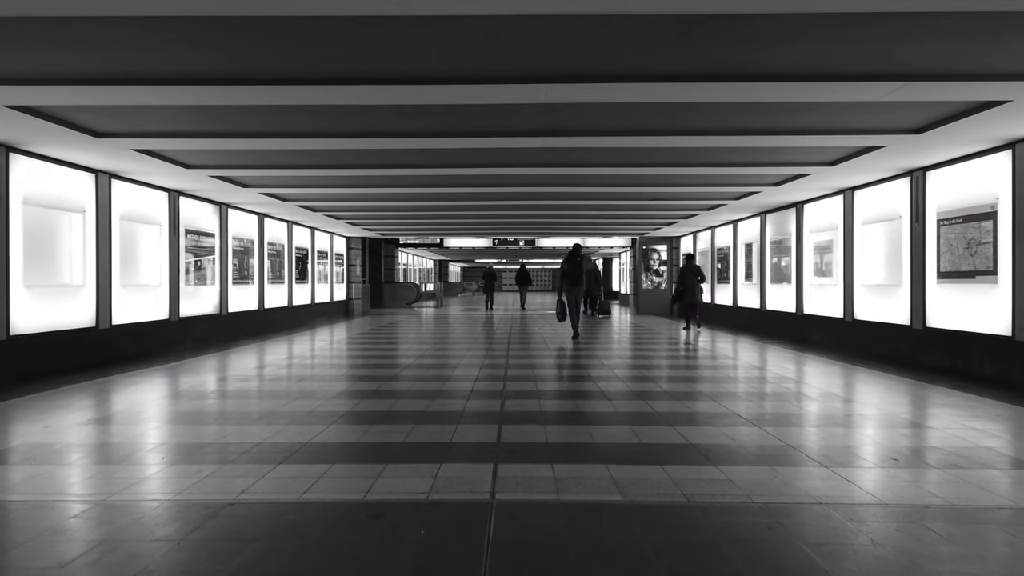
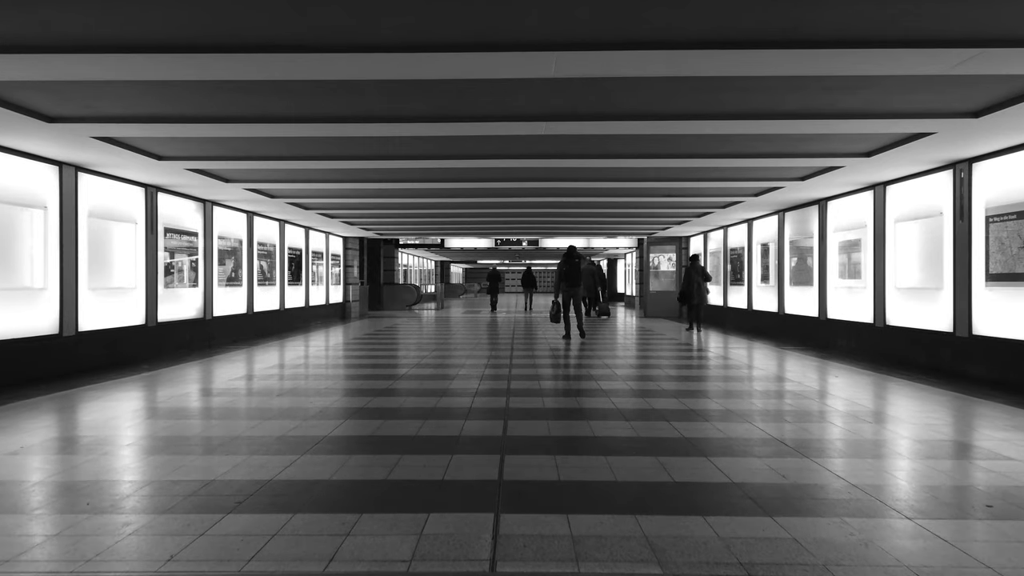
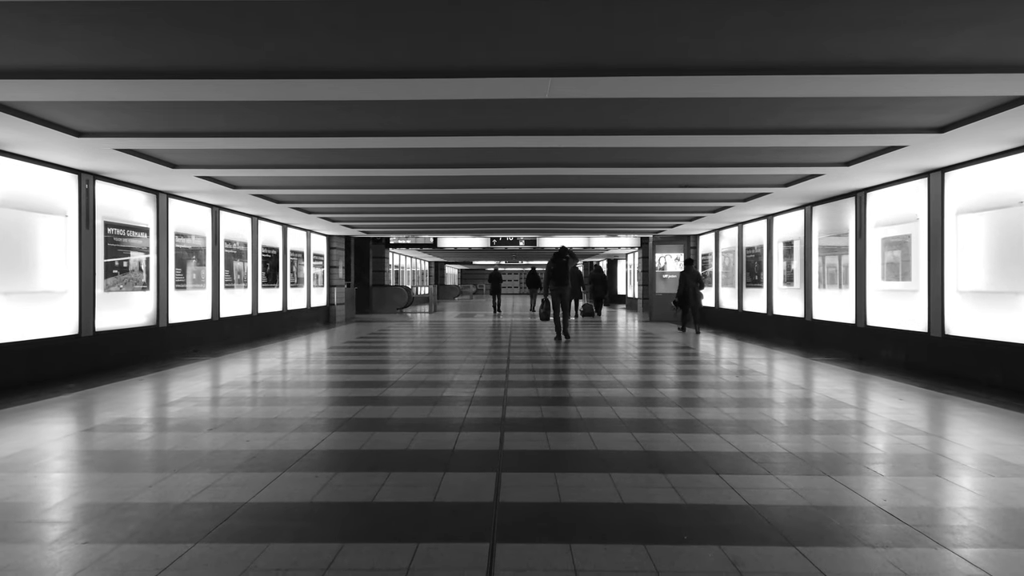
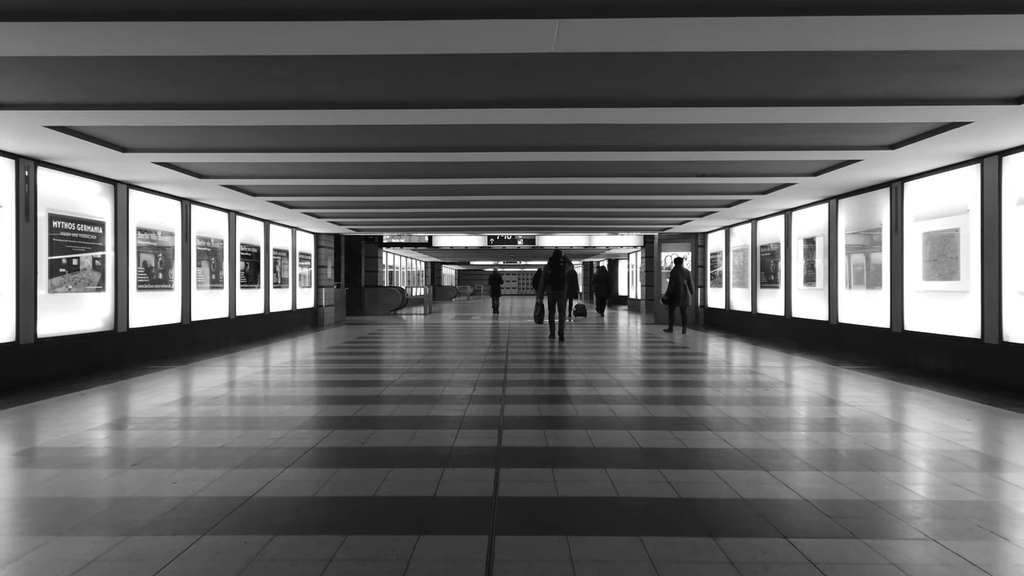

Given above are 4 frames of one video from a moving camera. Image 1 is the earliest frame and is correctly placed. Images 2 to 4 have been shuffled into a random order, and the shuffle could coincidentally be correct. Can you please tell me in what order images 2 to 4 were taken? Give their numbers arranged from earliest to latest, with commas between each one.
2, 3, 4
